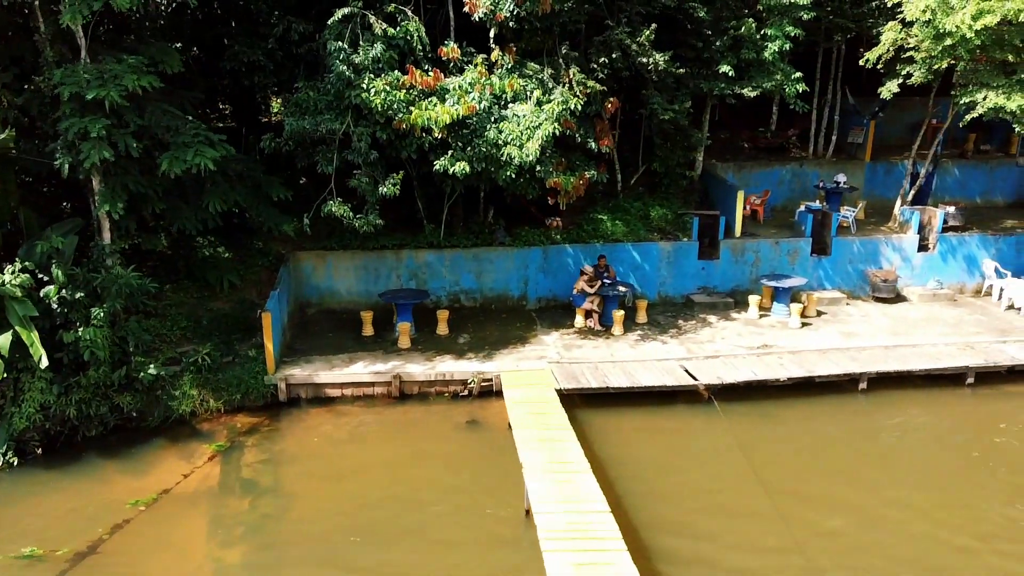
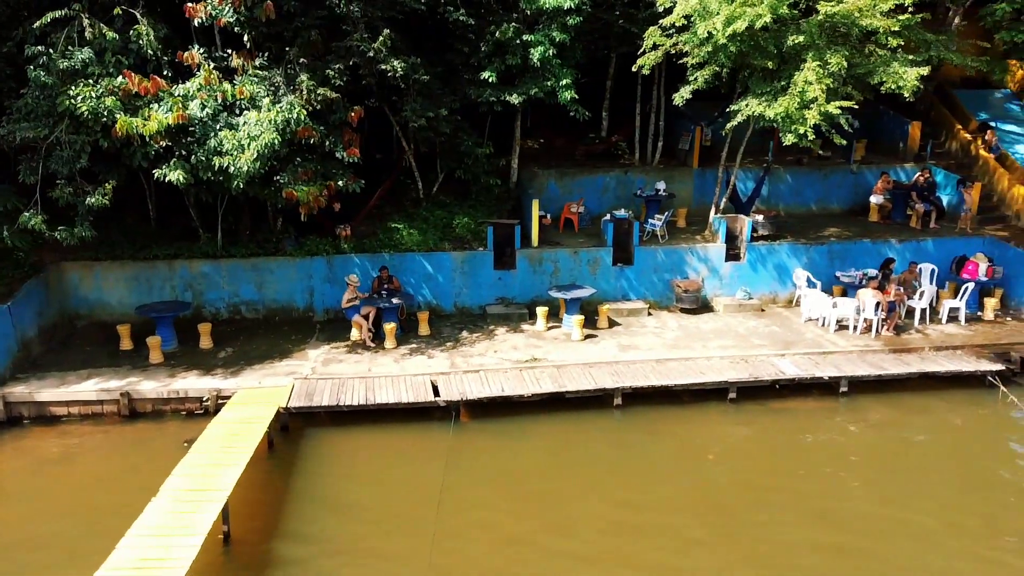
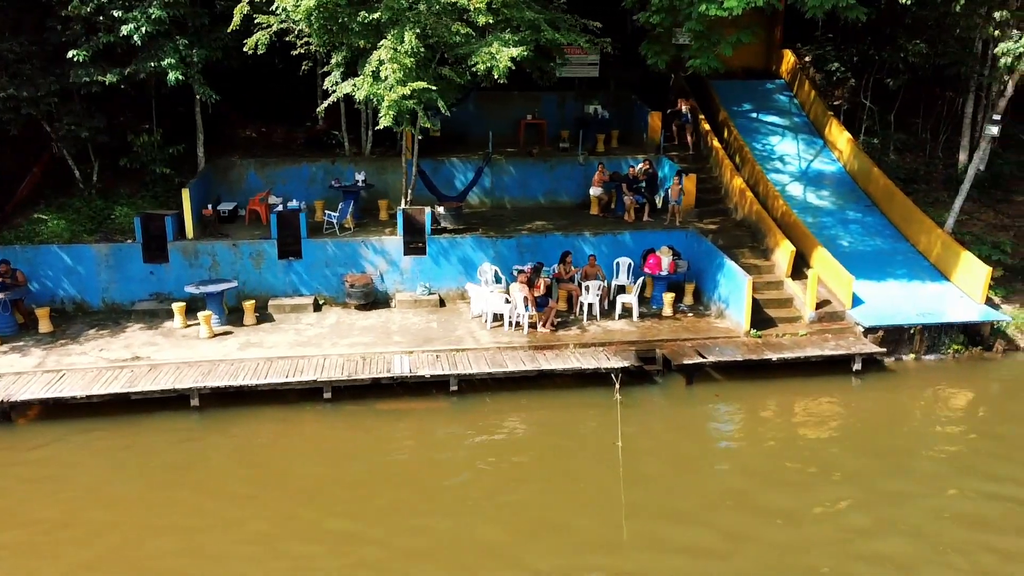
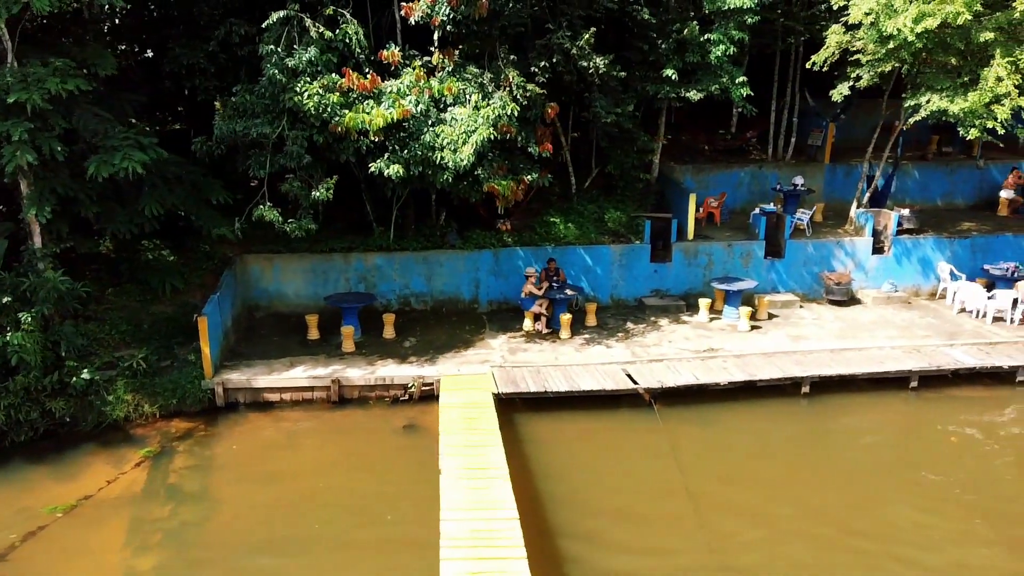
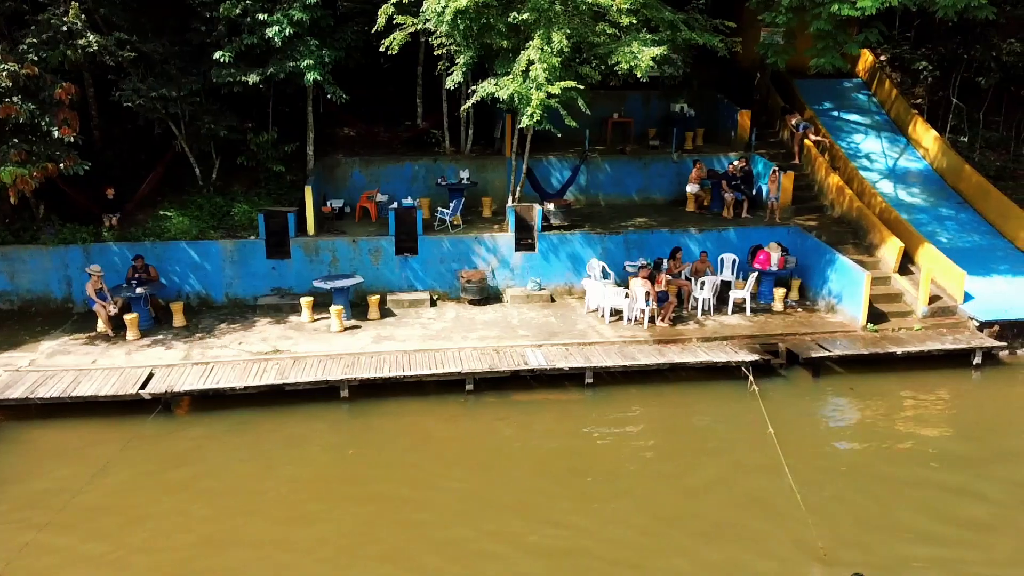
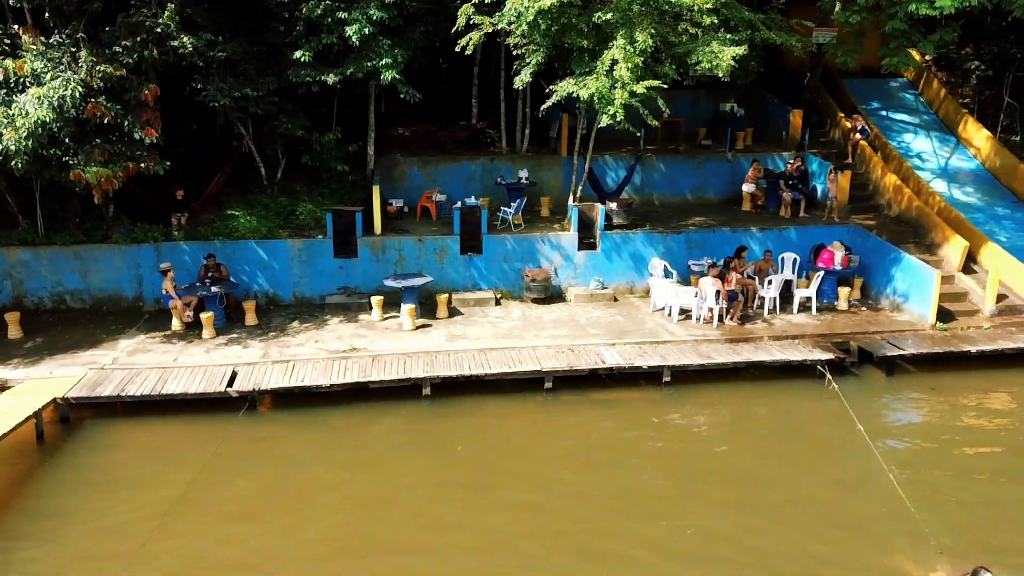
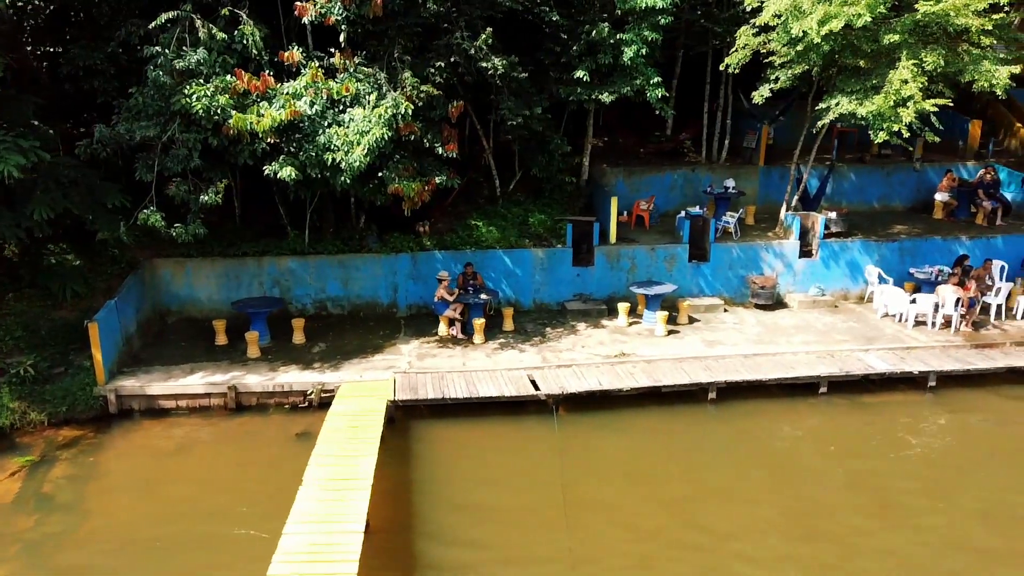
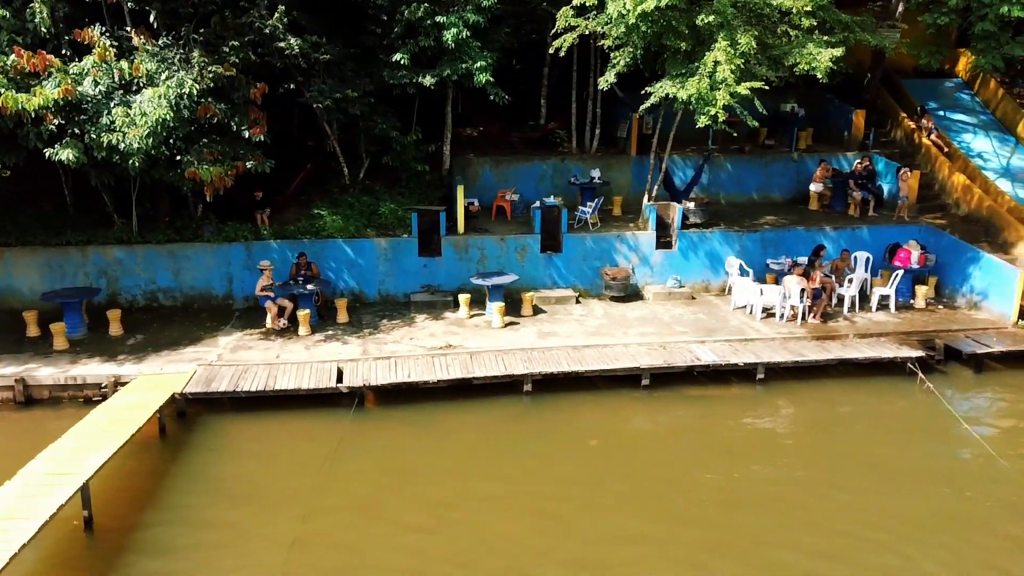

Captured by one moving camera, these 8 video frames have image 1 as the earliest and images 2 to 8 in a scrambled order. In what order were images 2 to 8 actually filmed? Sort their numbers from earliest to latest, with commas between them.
4, 7, 2, 8, 6, 5, 3
